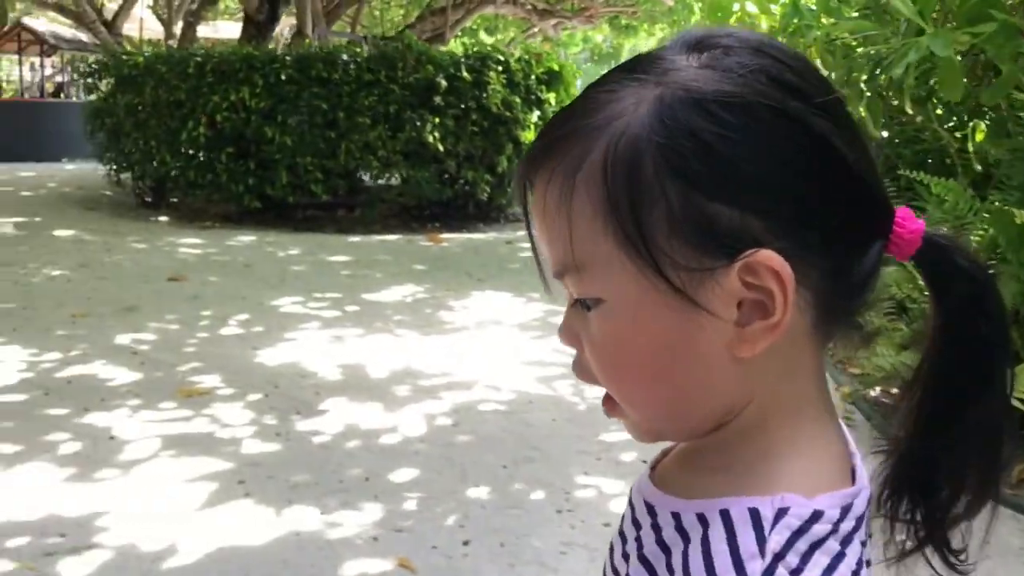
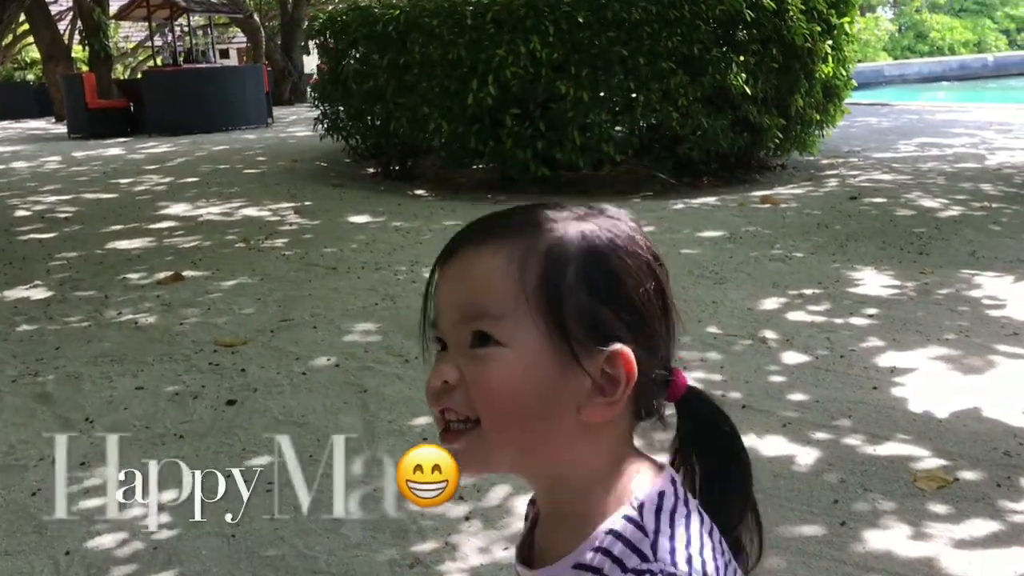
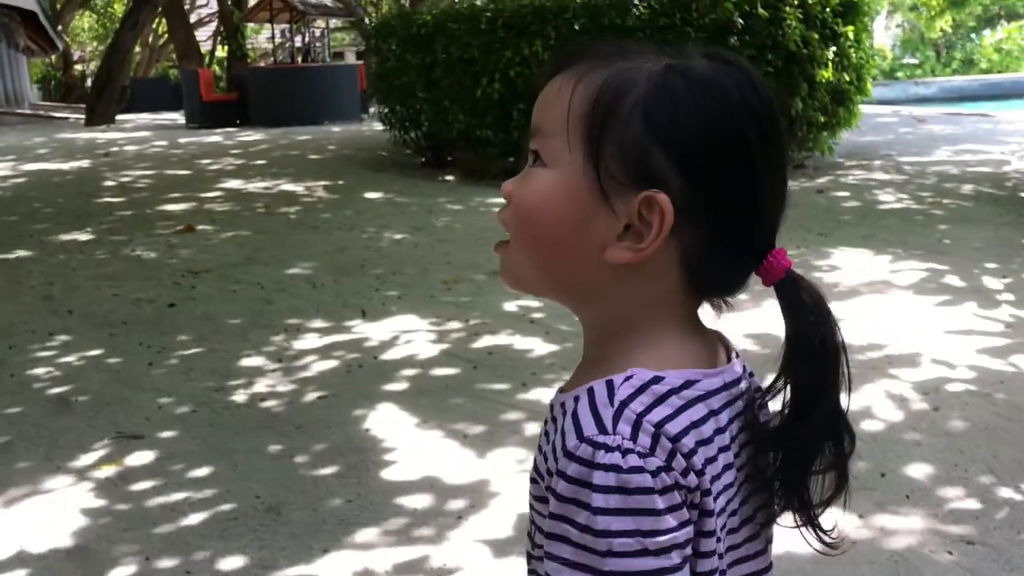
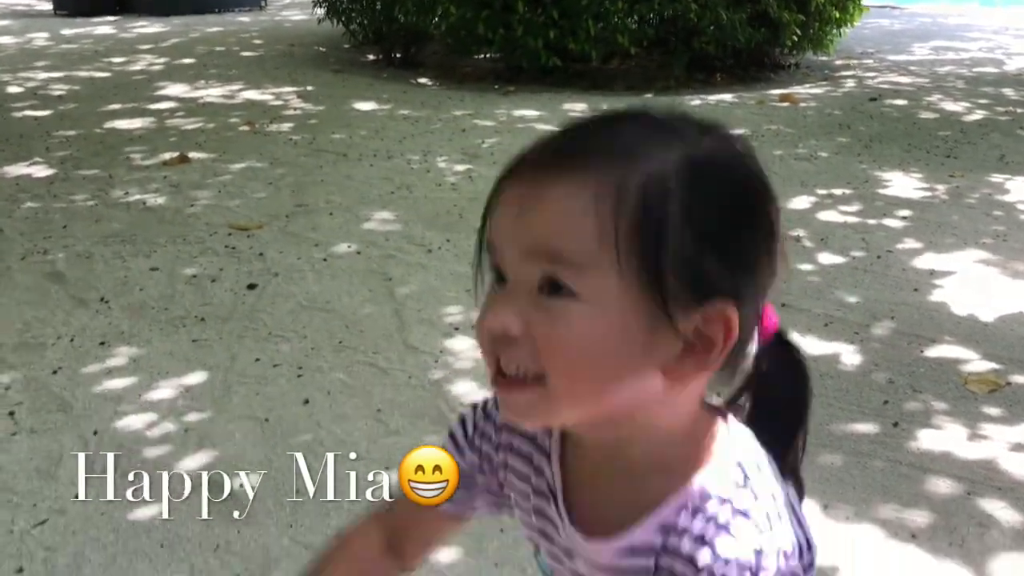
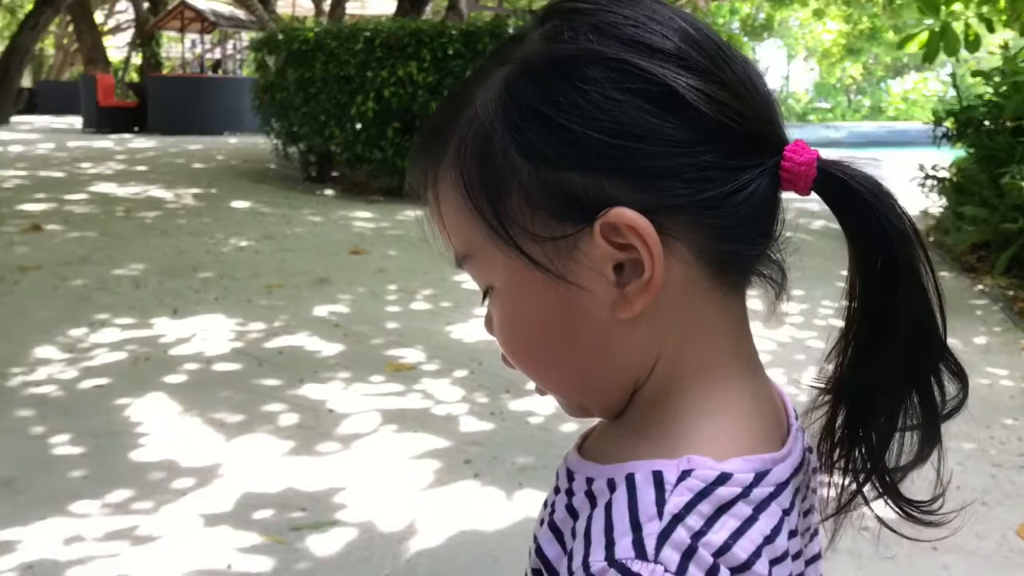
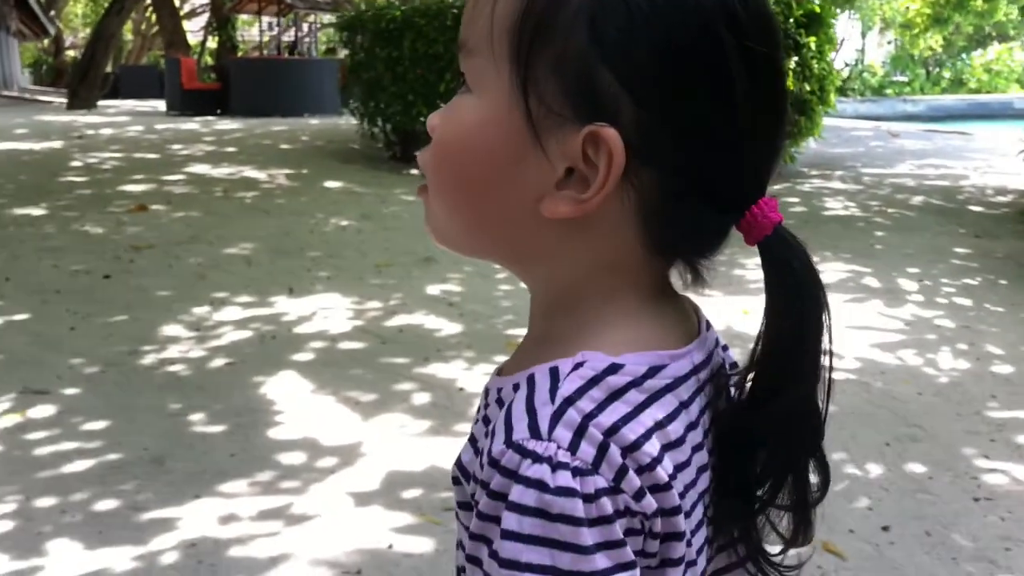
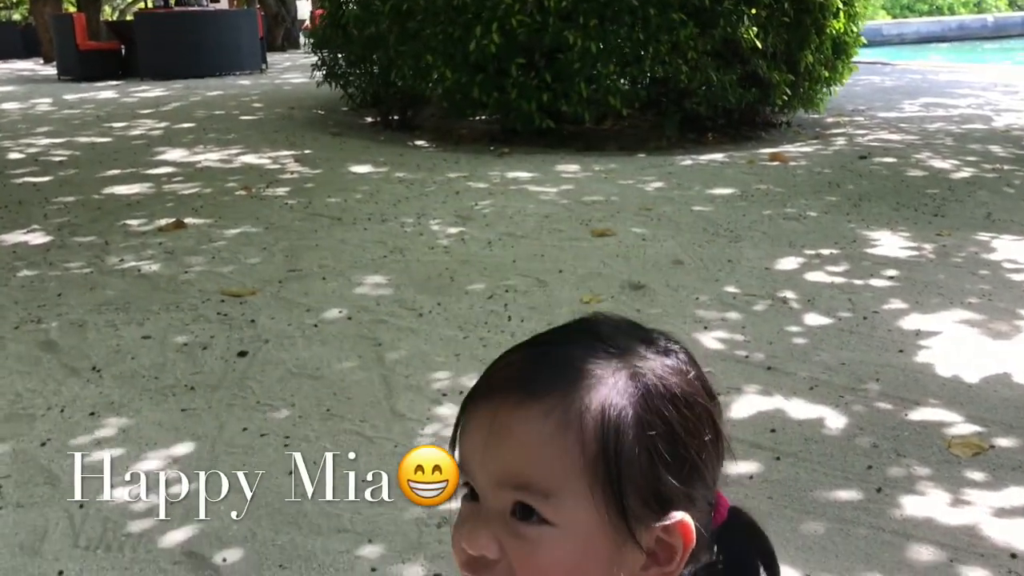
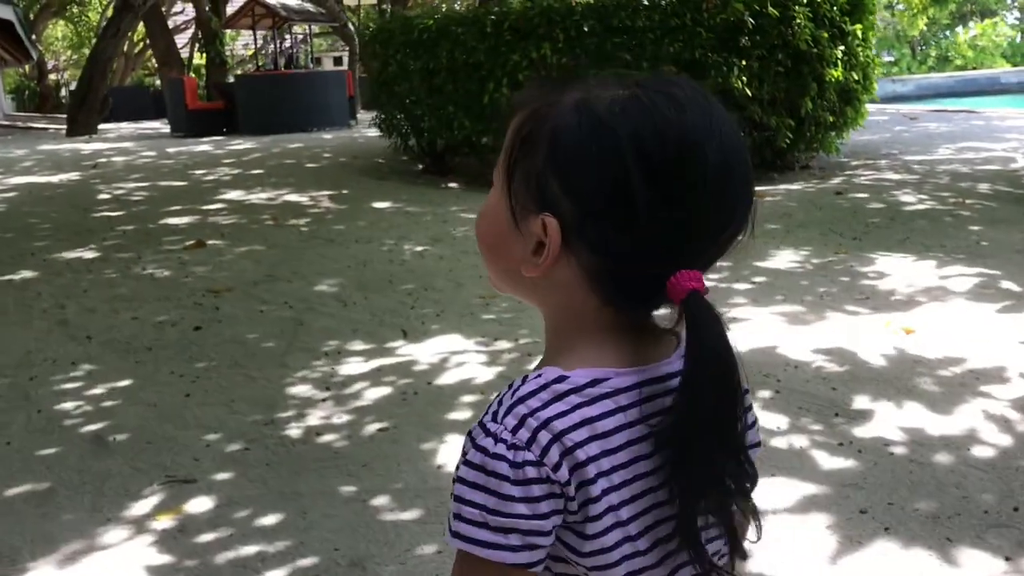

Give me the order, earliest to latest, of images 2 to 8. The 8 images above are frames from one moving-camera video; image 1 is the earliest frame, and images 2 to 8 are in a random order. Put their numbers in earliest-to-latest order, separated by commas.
5, 6, 3, 8, 2, 7, 4
